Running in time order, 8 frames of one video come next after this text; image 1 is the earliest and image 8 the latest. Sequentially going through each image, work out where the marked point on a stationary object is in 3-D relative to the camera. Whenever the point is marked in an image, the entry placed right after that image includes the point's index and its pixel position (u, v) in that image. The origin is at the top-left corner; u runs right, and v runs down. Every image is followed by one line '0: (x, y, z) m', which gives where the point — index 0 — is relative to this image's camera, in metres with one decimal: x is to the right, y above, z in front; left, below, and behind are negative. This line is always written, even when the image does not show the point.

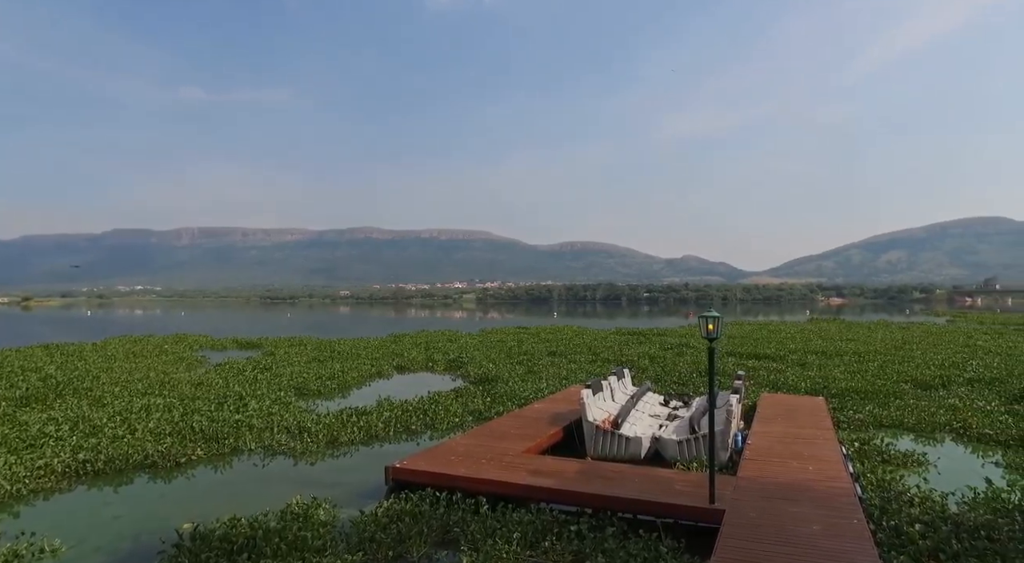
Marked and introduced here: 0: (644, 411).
0: (+2.7, -2.7, +12.0) m
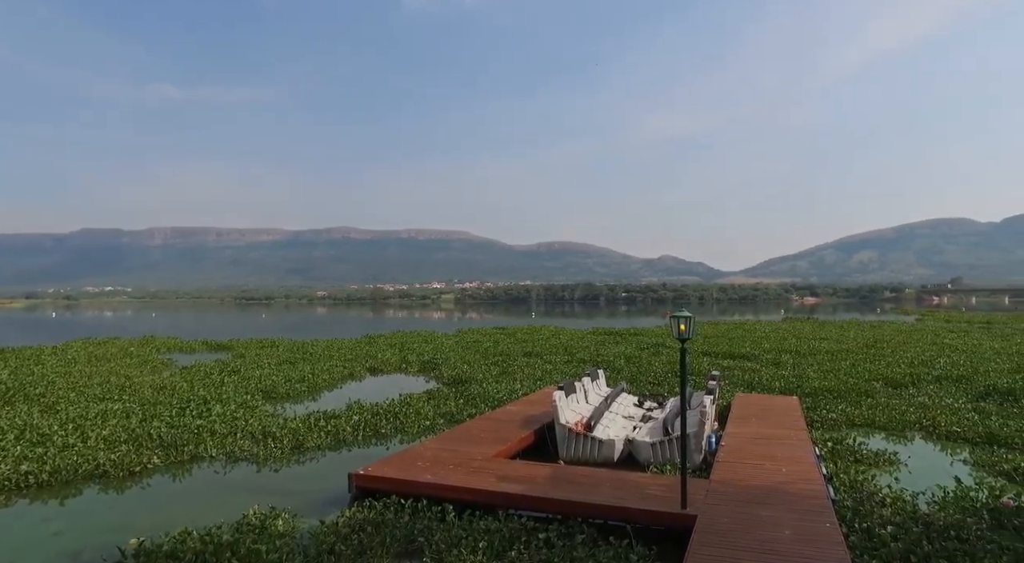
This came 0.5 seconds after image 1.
0: (+2.1, -2.7, +11.9) m
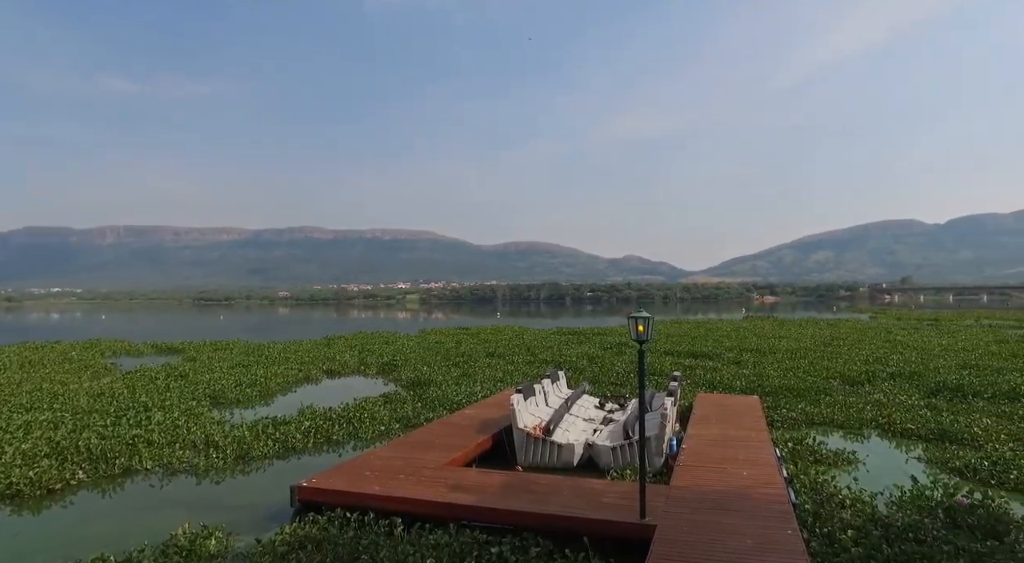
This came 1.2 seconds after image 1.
0: (+1.3, -2.7, +11.6) m
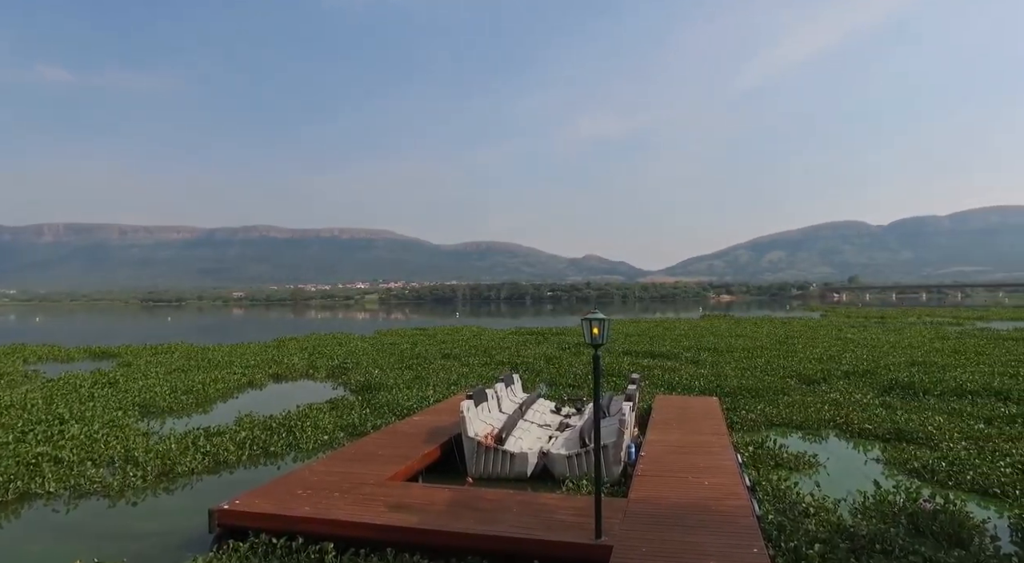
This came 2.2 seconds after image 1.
0: (+0.4, -2.6, +11.0) m
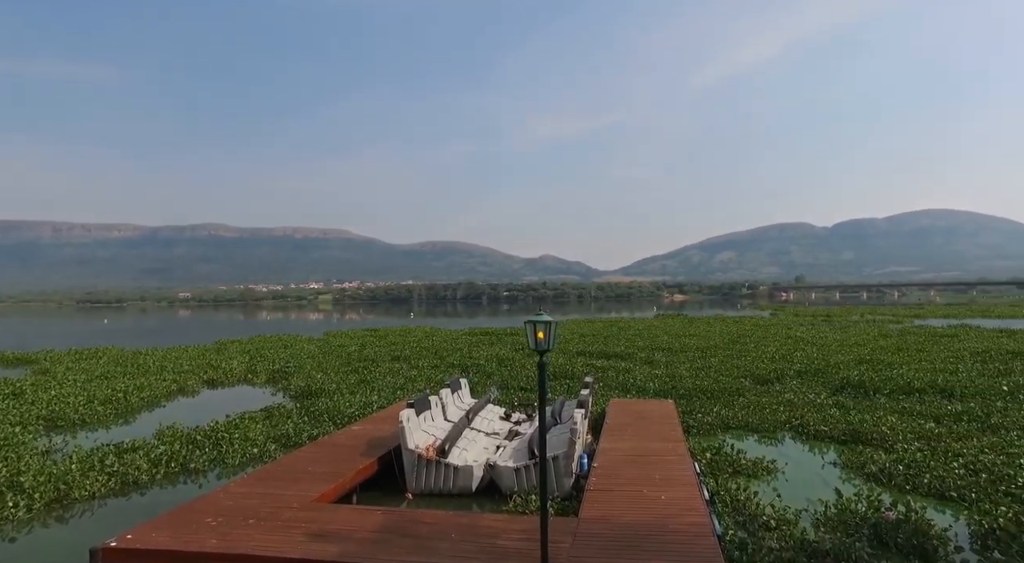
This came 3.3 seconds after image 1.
0: (-0.6, -2.6, +10.3) m
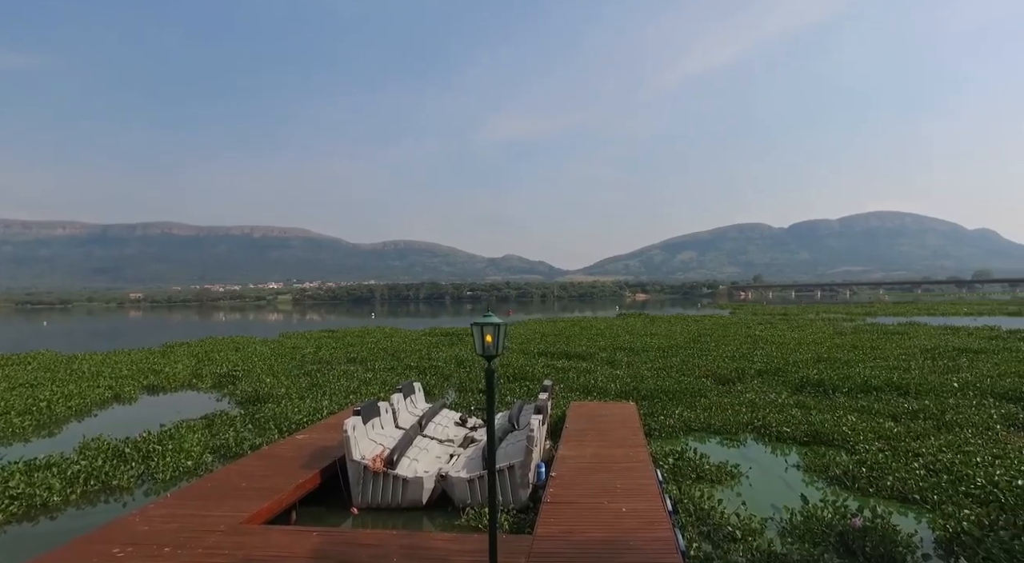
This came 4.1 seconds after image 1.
0: (-1.3, -2.6, +9.8) m
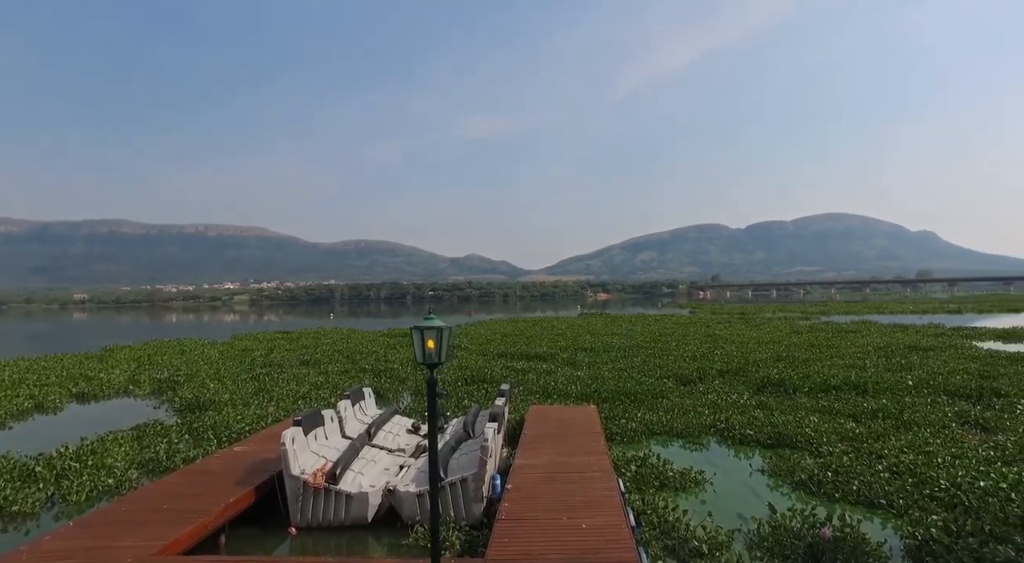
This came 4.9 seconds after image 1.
0: (-2.0, -2.6, +9.1) m
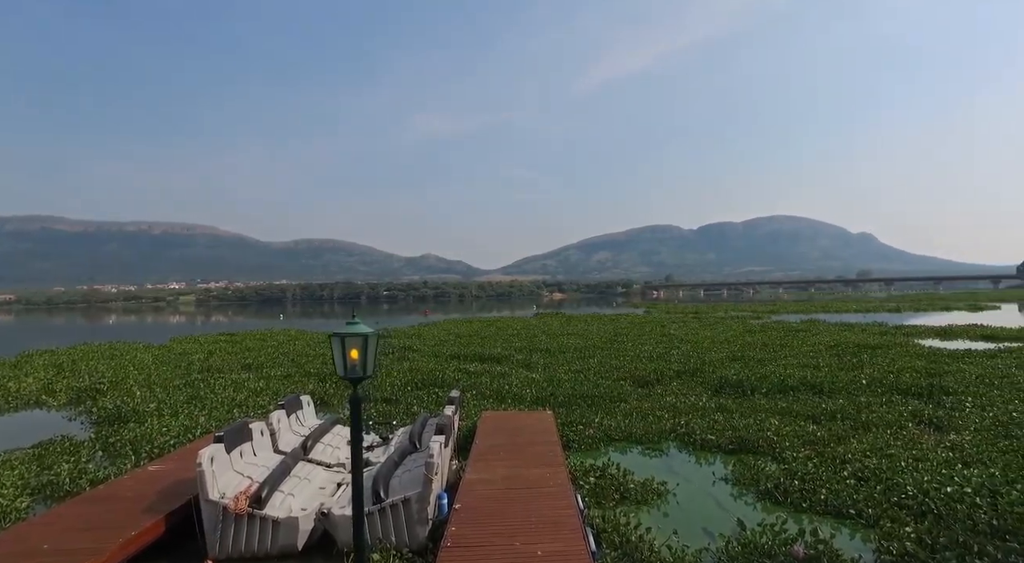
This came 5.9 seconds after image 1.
0: (-2.7, -2.5, +8.3) m
